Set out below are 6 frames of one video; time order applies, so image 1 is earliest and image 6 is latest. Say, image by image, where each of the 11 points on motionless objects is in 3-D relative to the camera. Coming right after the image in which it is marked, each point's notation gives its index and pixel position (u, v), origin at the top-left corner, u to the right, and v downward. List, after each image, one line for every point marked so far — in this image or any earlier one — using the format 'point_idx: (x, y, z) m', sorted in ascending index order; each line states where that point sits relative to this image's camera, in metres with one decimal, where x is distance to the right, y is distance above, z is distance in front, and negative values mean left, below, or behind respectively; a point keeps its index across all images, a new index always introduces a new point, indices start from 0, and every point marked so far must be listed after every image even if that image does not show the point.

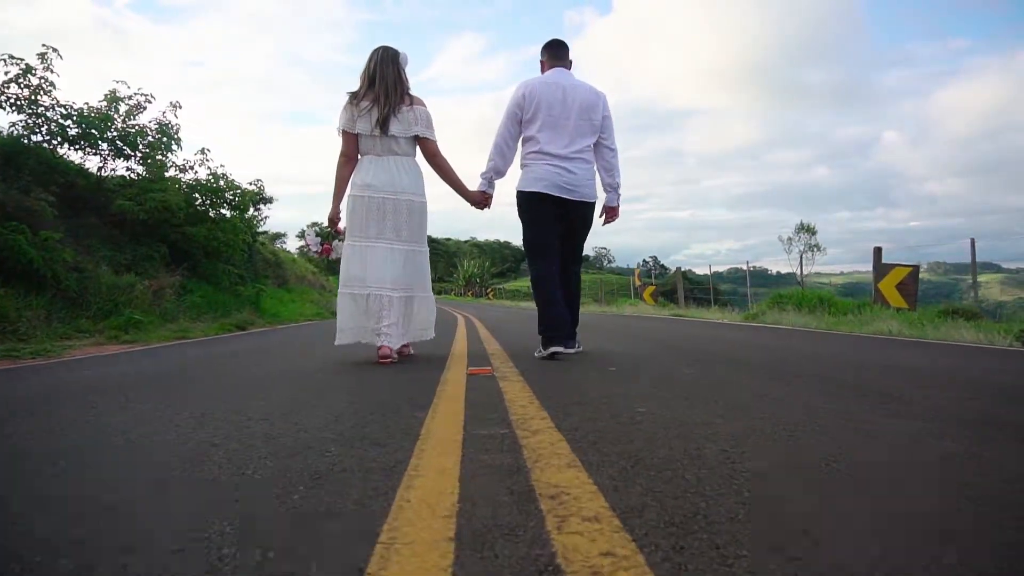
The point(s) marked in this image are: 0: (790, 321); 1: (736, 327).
0: (+3.3, -0.4, +8.9) m
1: (+2.8, -0.5, +9.4) m
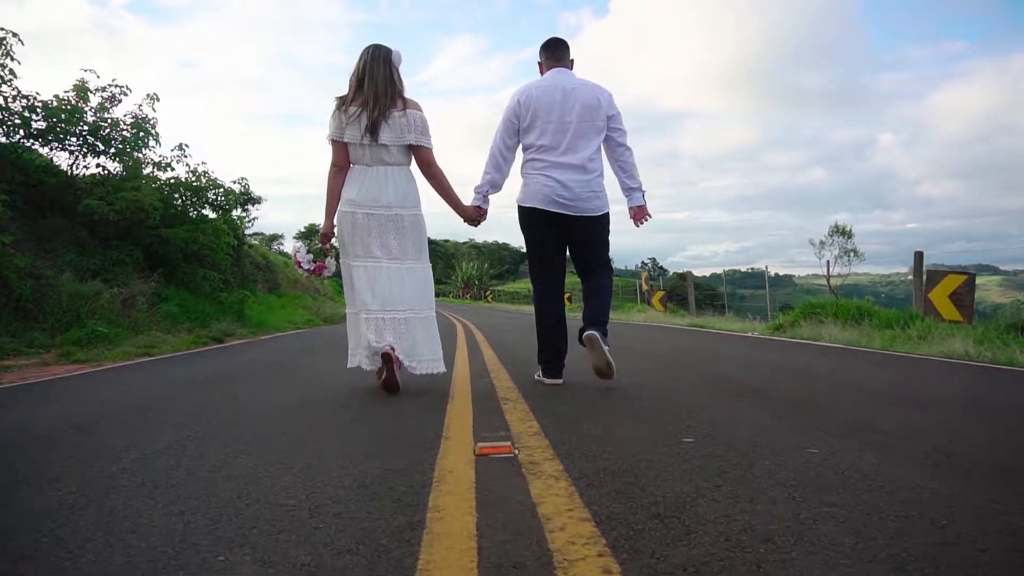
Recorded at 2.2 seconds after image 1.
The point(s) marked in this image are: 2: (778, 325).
0: (+3.4, -0.5, +7.9) m
1: (+2.9, -0.6, +8.4) m
2: (+3.6, -0.5, +10.1) m
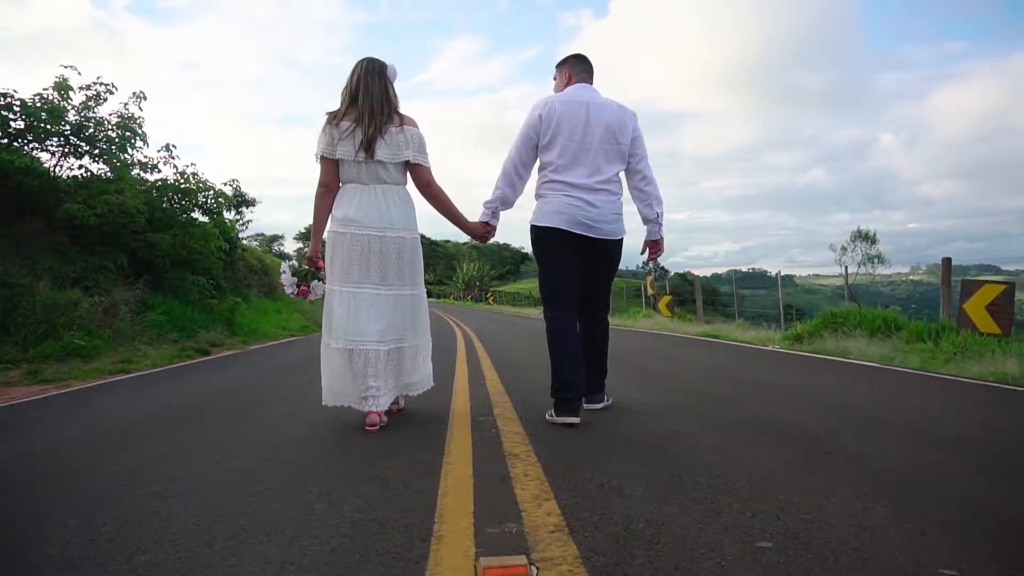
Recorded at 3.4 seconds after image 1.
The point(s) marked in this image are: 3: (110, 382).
0: (+3.5, -0.6, +7.4) m
1: (+2.9, -0.7, +7.9) m
2: (+3.6, -0.6, +9.6) m
3: (-3.8, -0.9, +7.1) m
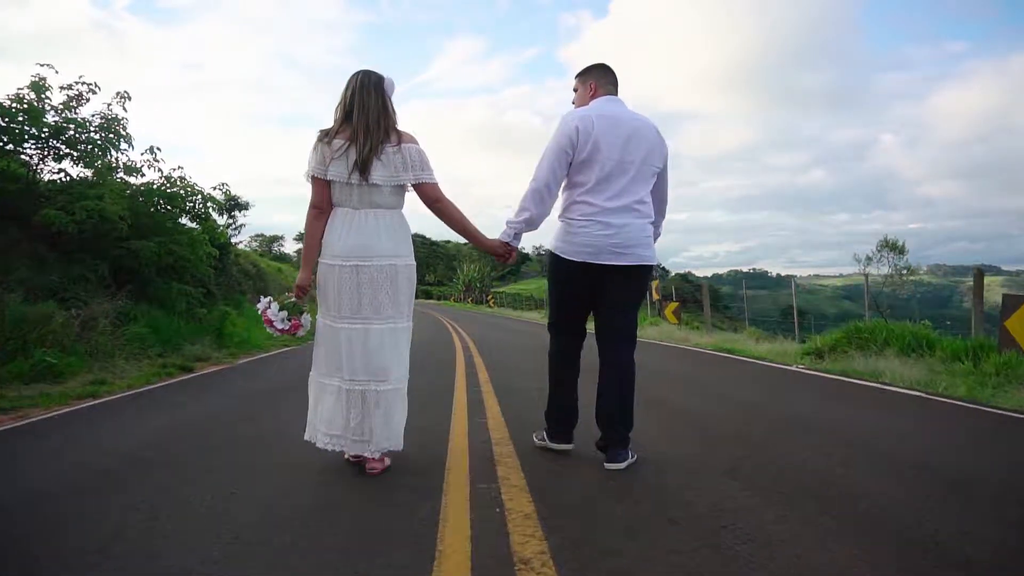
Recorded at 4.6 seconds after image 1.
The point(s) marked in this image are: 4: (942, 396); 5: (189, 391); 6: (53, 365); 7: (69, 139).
0: (+3.5, -0.8, +6.8) m
1: (+2.9, -0.9, +7.3) m
2: (+3.7, -0.8, +9.0) m
3: (-3.7, -1.0, +6.5) m
4: (+3.4, -0.9, +6.0) m
5: (-3.2, -1.0, +7.5) m
6: (-4.8, -0.8, +7.9) m
7: (-6.6, +2.2, +11.1) m
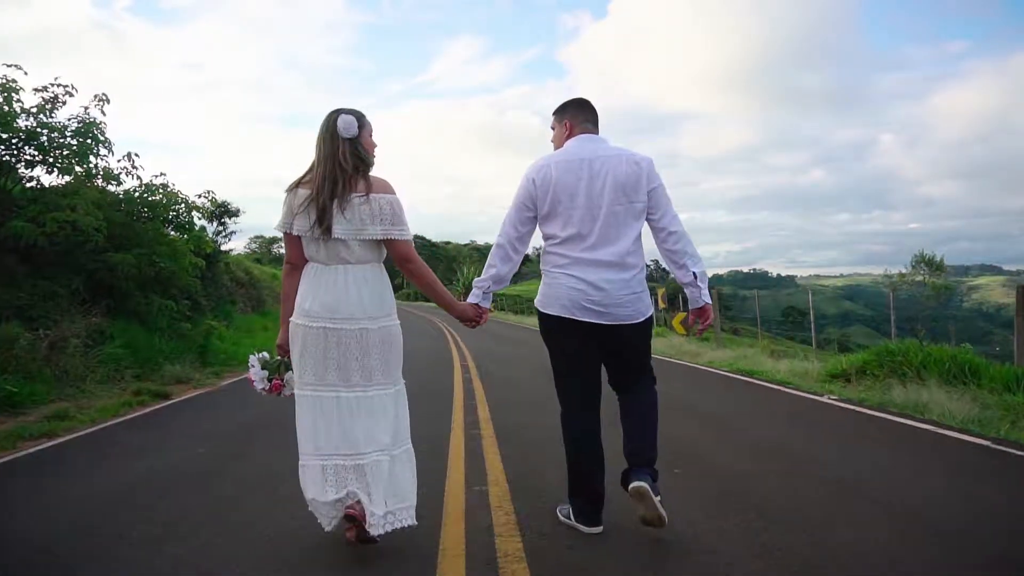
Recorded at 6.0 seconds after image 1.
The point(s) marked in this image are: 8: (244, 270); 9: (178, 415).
0: (+3.5, -1.0, +6.1) m
1: (+3.0, -1.1, +6.6) m
2: (+3.7, -1.0, +8.3) m
3: (-3.7, -1.2, +5.8) m
4: (+3.4, -1.1, +5.3) m
5: (-3.2, -1.2, +6.9) m
6: (-4.8, -1.0, +7.2) m
7: (-6.5, +2.0, +10.4) m
8: (-7.1, +0.5, +20.1) m
9: (-3.3, -1.2, +7.3) m
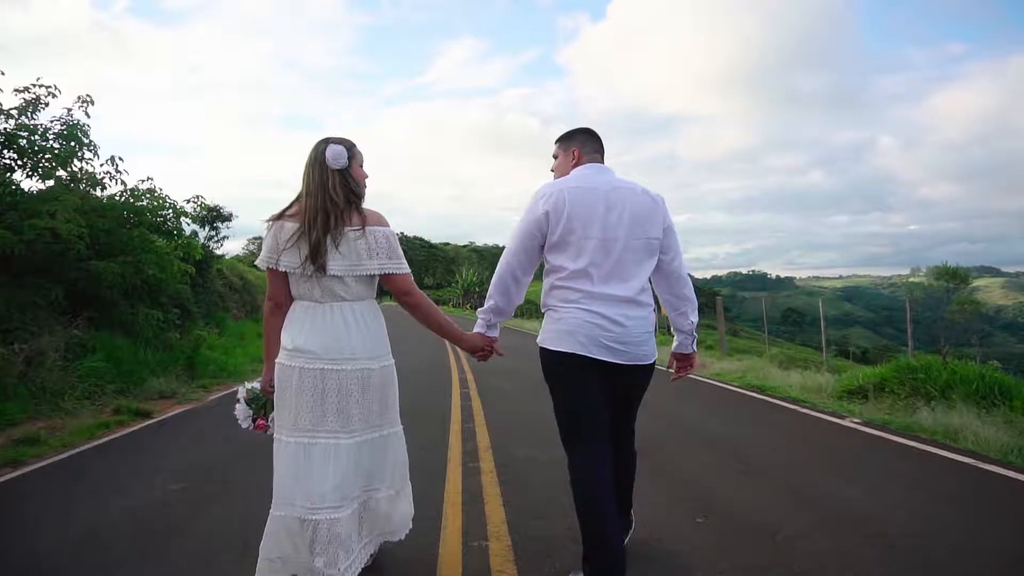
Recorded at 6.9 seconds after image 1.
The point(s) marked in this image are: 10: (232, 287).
0: (+3.5, -1.1, +5.7) m
1: (+3.0, -1.2, +6.2) m
2: (+3.7, -1.1, +7.9) m
3: (-3.7, -1.4, +5.3) m
4: (+3.5, -1.2, +4.9) m
5: (-3.2, -1.4, +6.4) m
6: (-4.8, -1.1, +6.8) m
7: (-6.5, +1.9, +10.0) m
8: (-7.1, +0.3, +19.6) m
9: (-3.3, -1.4, +6.9) m
10: (-6.8, 0.0, +18.4) m
